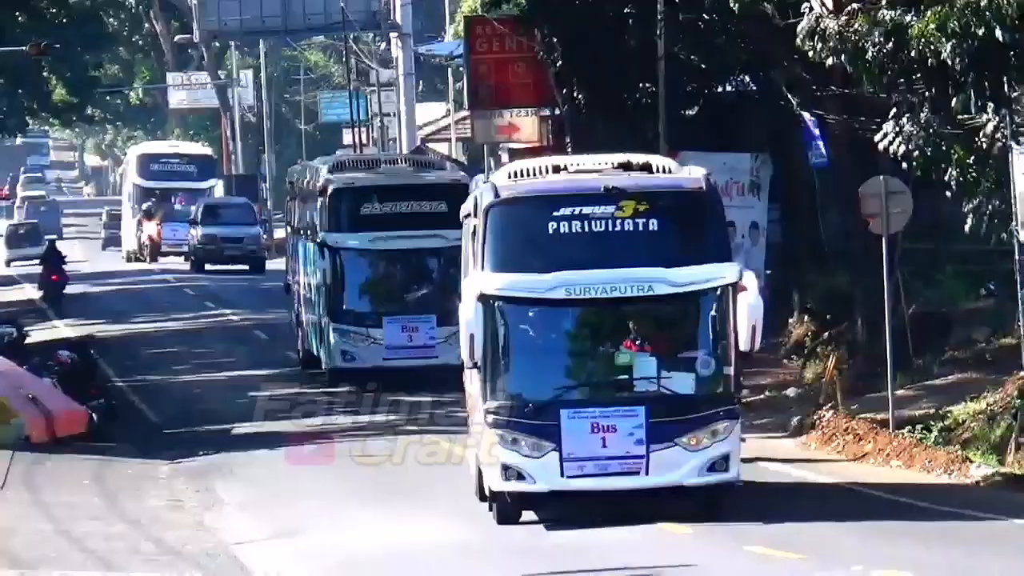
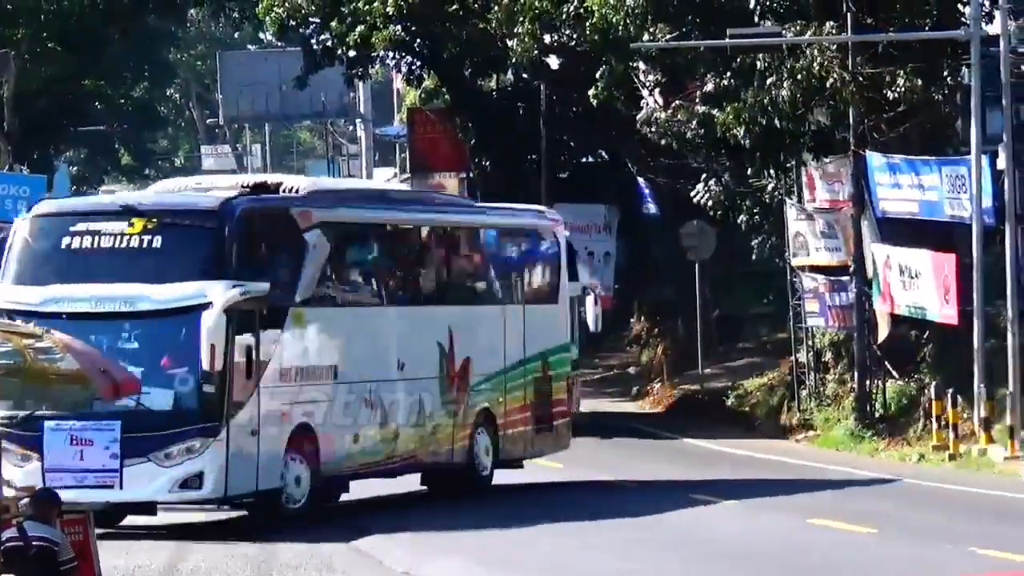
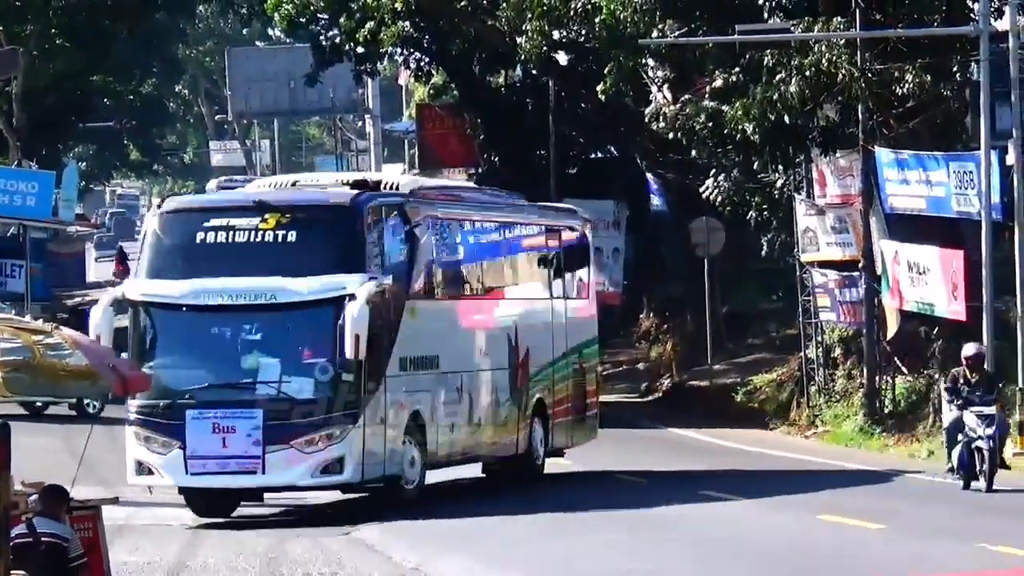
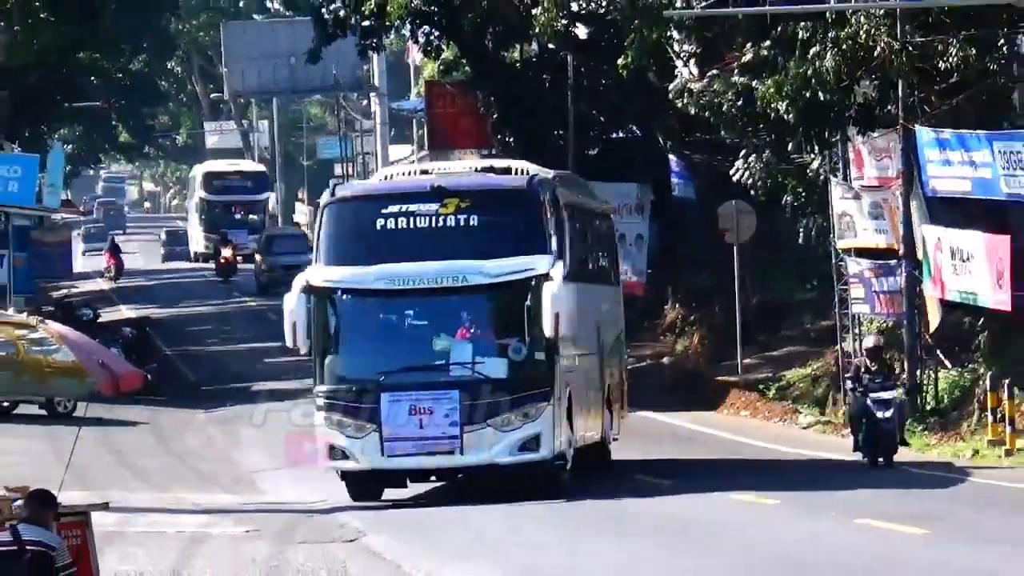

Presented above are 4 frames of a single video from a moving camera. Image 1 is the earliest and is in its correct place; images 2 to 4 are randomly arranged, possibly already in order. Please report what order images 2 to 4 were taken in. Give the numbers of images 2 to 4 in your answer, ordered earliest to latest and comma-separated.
4, 3, 2
